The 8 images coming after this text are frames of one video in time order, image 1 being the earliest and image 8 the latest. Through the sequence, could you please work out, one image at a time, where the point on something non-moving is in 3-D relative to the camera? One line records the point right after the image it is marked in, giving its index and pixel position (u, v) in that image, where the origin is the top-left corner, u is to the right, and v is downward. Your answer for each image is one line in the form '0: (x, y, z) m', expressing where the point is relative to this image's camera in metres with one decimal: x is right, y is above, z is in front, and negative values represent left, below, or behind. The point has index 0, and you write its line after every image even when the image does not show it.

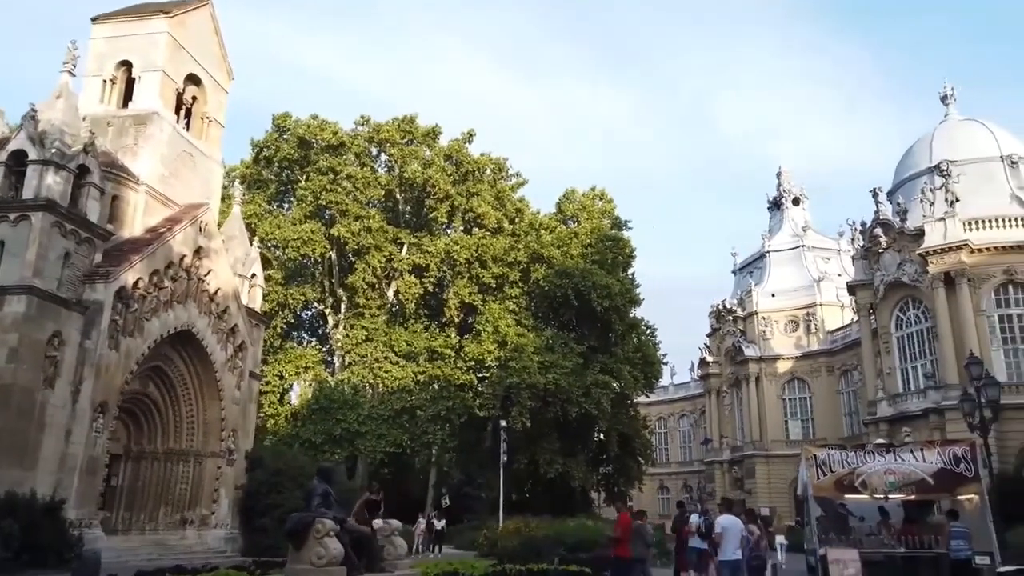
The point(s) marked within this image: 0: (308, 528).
0: (-2.2, -2.5, +7.9) m
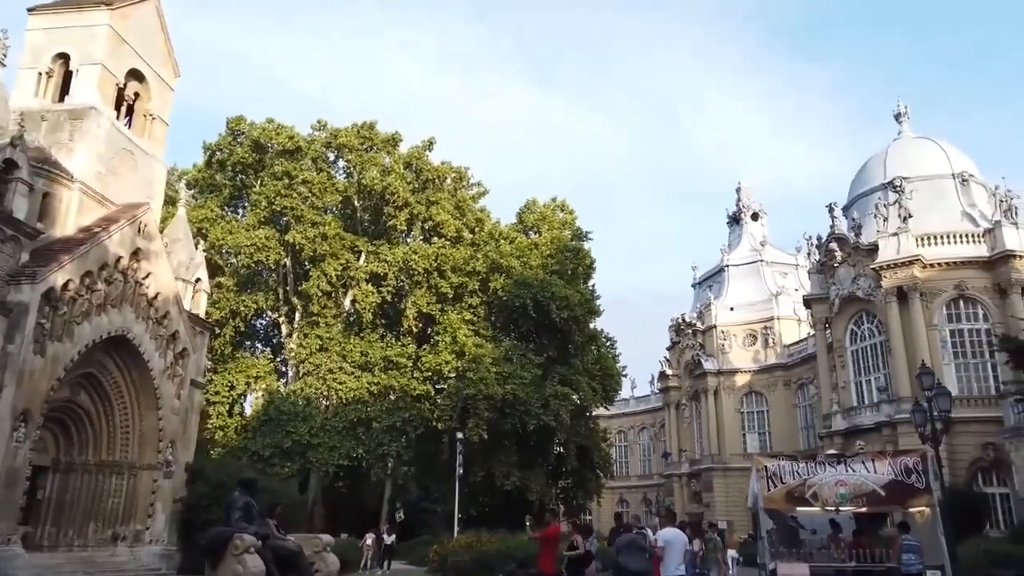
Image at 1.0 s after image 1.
0: (-2.8, -2.5, +7.4) m
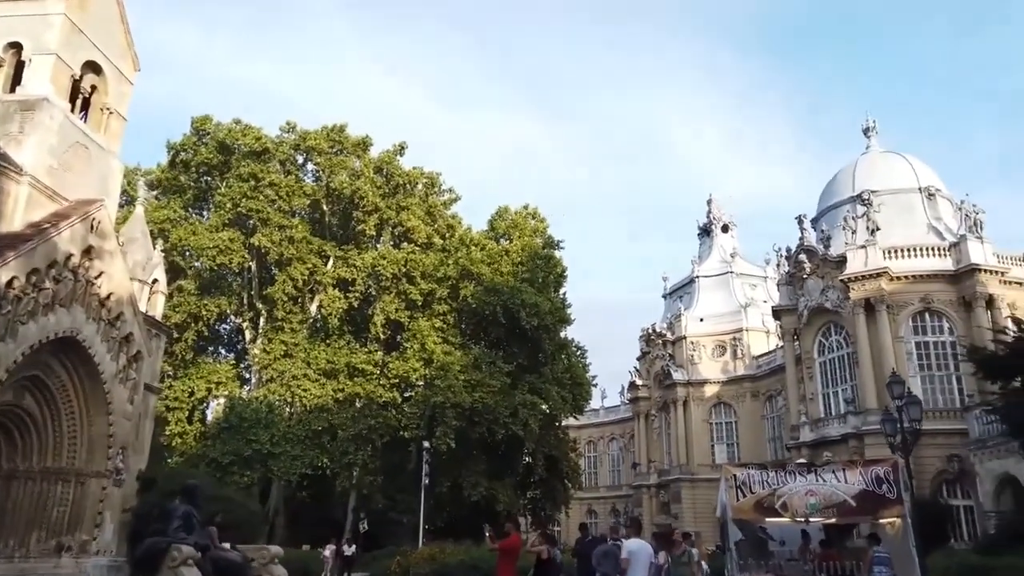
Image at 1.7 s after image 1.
0: (-3.2, -2.4, +6.9) m
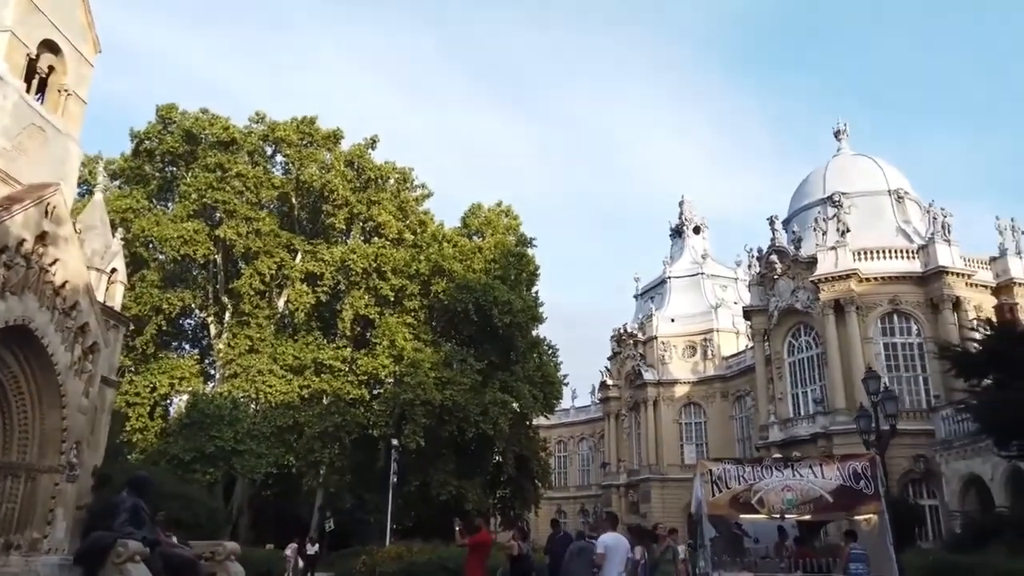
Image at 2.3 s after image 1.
0: (-3.5, -2.3, +6.4) m
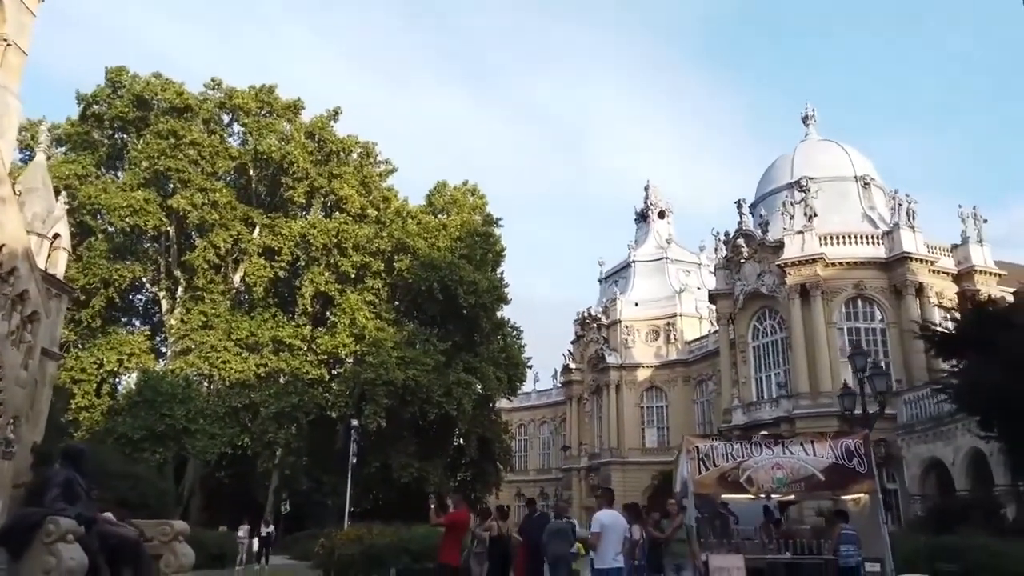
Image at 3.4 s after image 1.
0: (-3.6, -1.8, +5.7) m
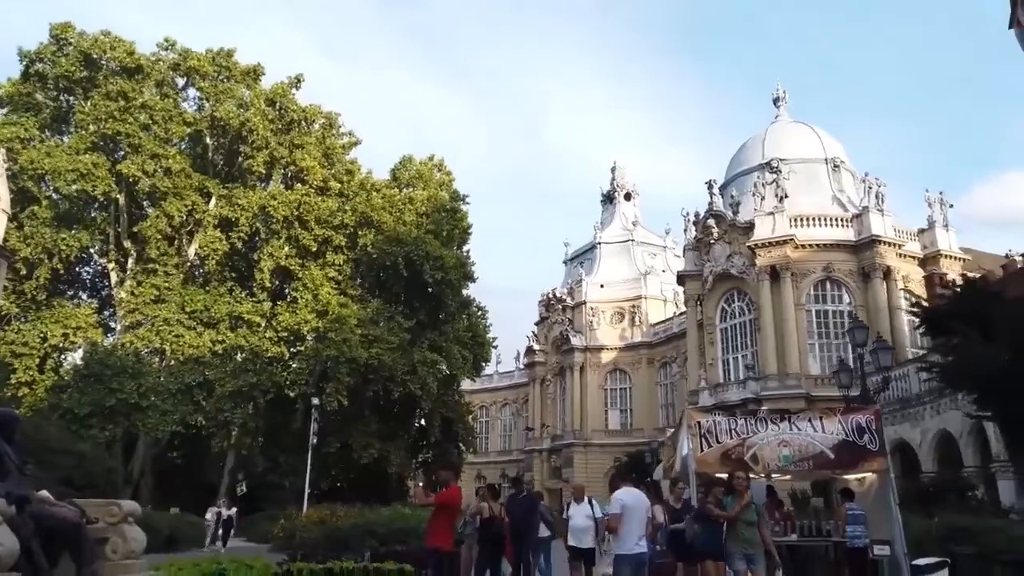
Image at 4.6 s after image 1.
0: (-3.6, -1.4, +4.8) m
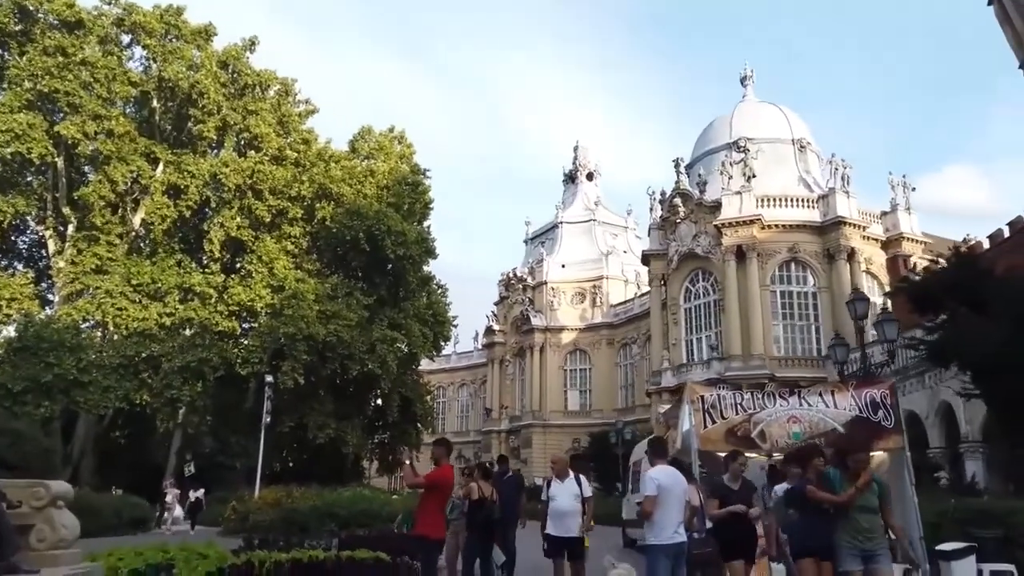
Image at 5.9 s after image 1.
0: (-3.6, -1.1, +3.9) m
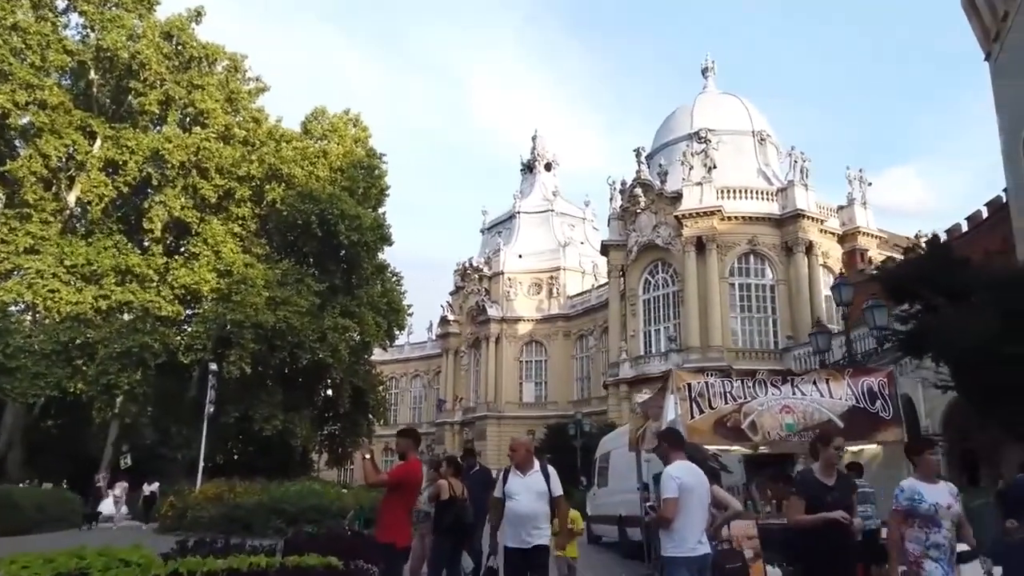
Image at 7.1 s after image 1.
0: (-3.6, -0.9, +3.0) m
